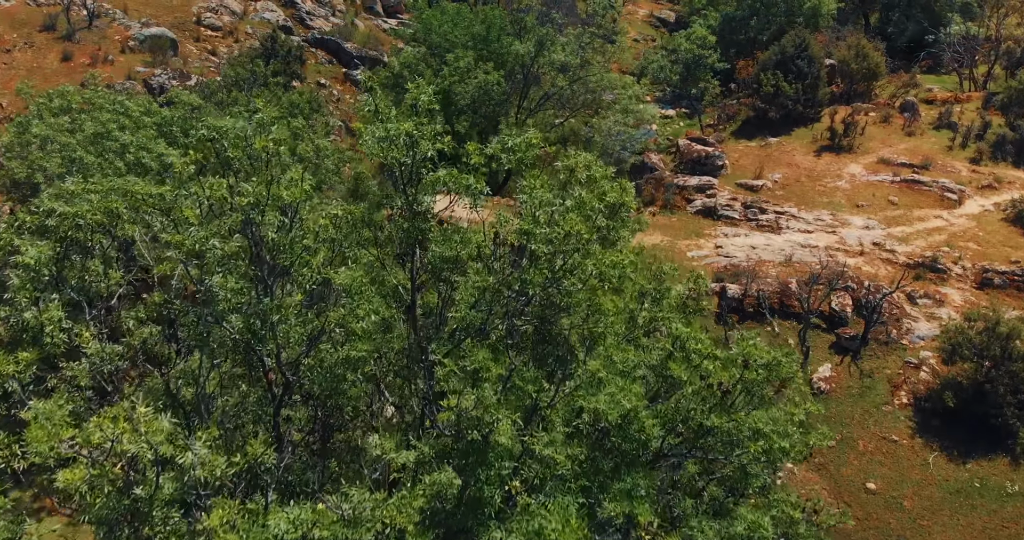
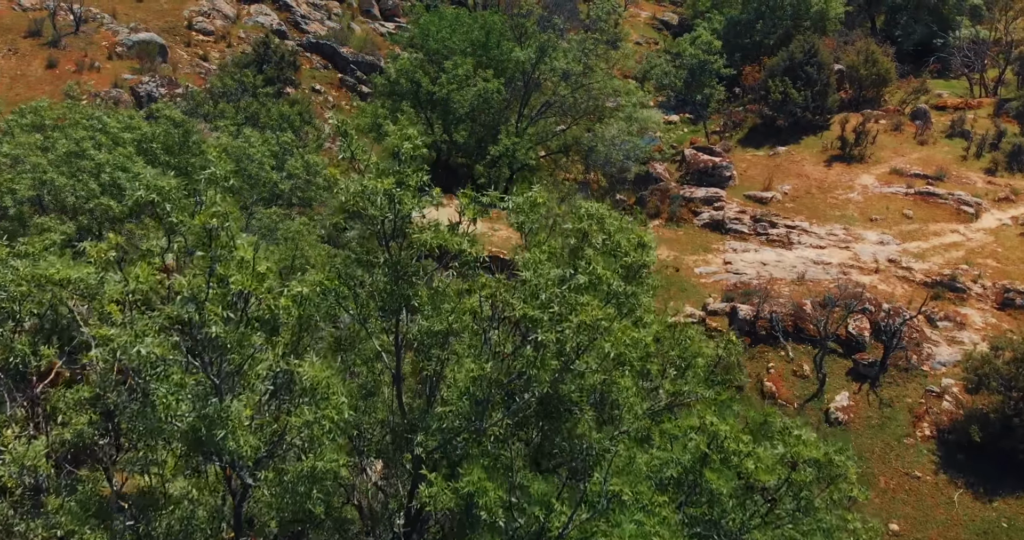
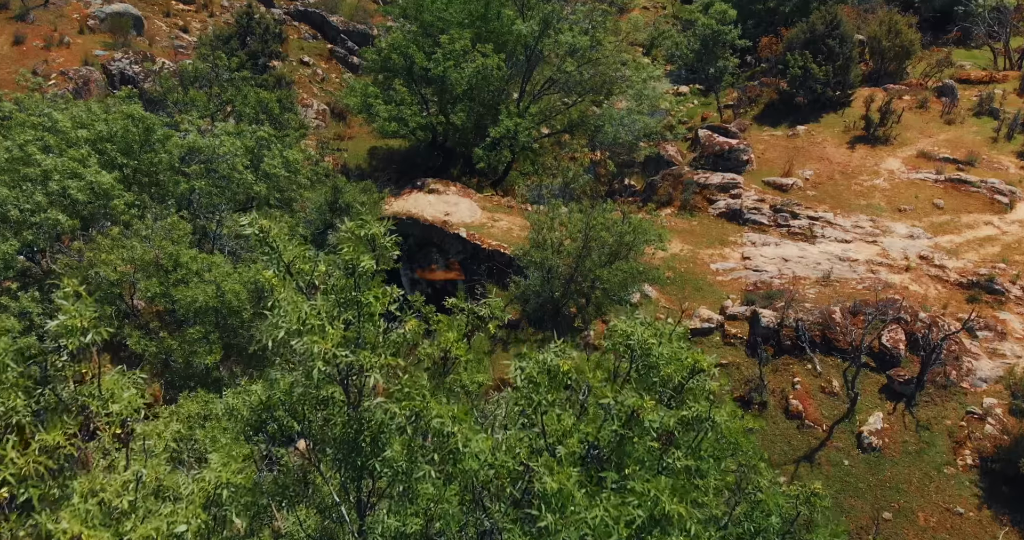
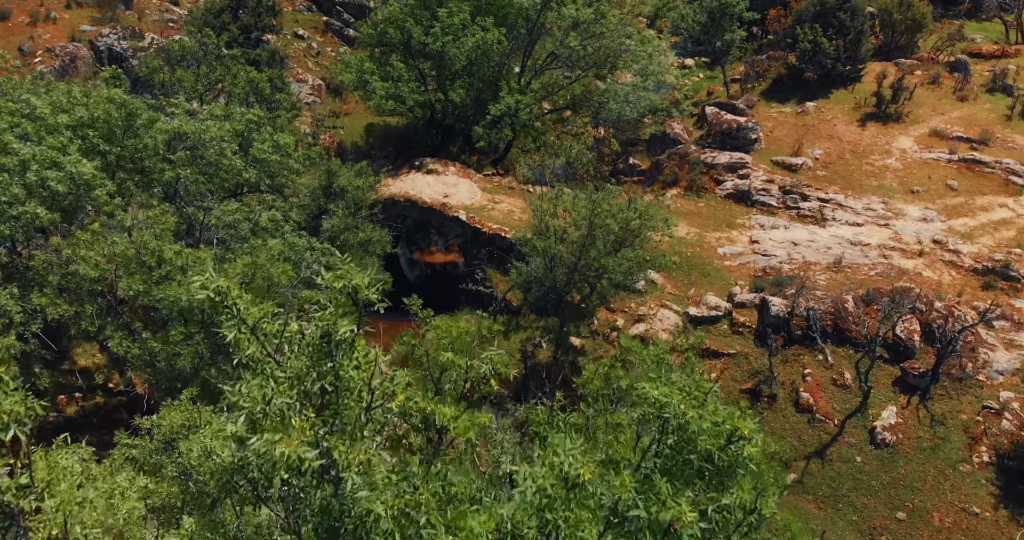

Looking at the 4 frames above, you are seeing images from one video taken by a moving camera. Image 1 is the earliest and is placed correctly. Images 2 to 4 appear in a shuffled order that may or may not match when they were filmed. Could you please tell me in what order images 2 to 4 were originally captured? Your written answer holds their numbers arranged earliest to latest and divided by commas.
2, 3, 4
